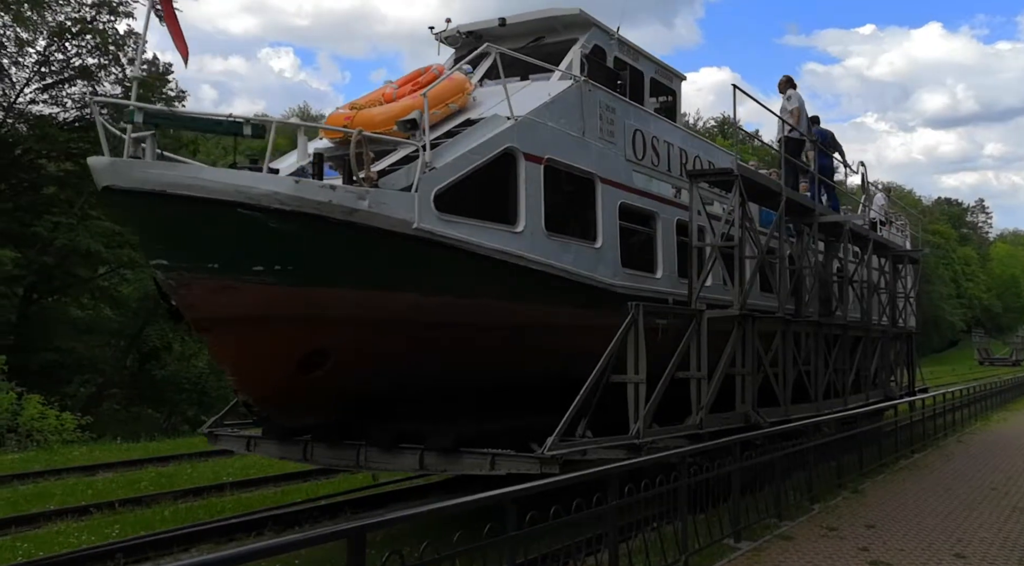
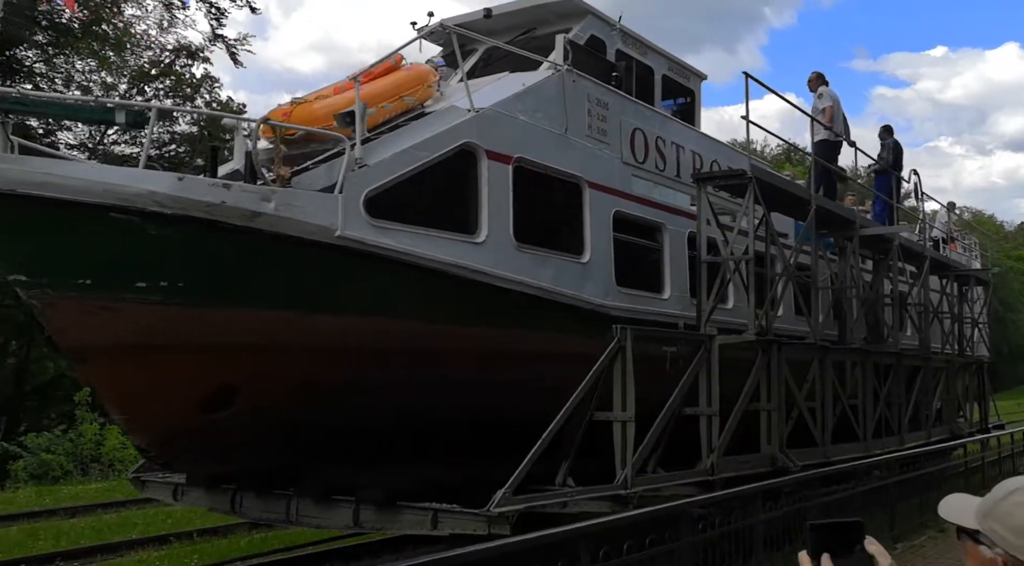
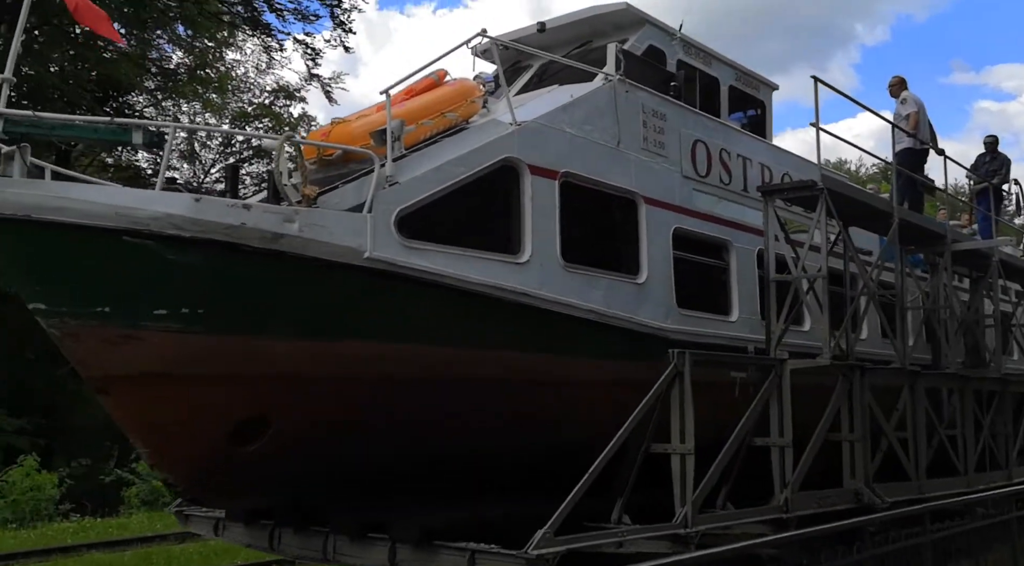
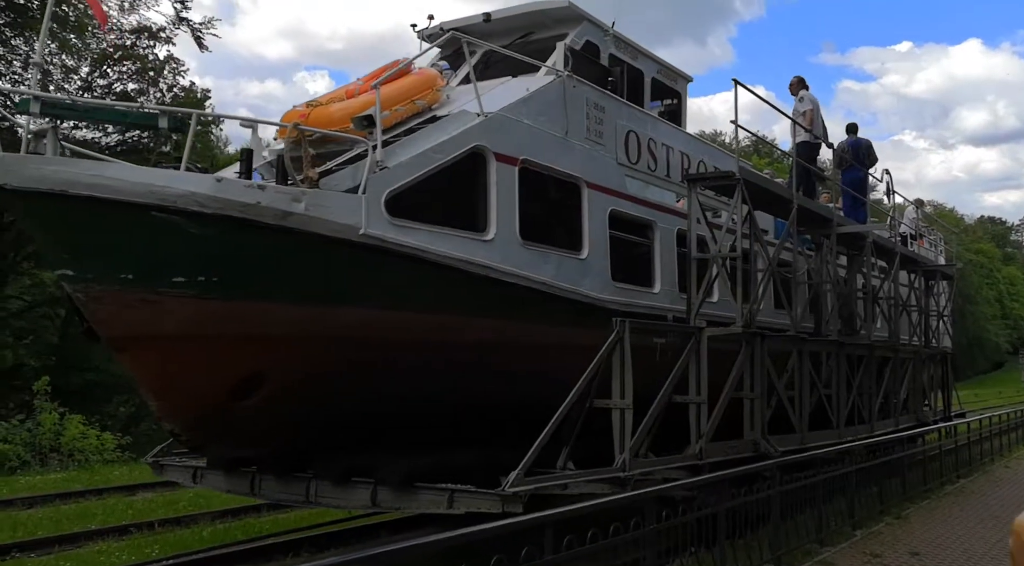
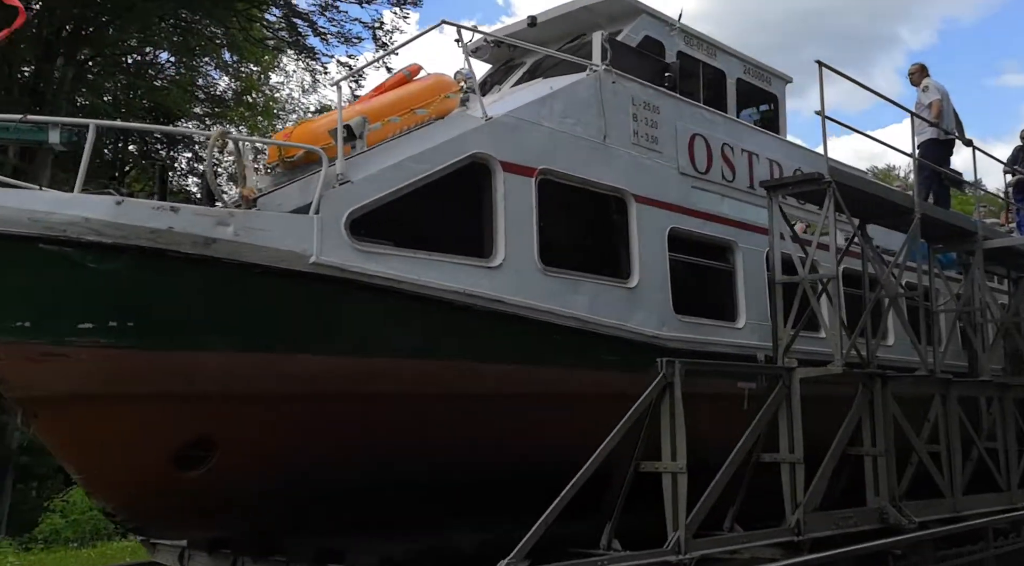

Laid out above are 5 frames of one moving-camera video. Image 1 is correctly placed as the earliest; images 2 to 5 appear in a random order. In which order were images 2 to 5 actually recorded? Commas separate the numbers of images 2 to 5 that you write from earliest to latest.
4, 2, 3, 5
